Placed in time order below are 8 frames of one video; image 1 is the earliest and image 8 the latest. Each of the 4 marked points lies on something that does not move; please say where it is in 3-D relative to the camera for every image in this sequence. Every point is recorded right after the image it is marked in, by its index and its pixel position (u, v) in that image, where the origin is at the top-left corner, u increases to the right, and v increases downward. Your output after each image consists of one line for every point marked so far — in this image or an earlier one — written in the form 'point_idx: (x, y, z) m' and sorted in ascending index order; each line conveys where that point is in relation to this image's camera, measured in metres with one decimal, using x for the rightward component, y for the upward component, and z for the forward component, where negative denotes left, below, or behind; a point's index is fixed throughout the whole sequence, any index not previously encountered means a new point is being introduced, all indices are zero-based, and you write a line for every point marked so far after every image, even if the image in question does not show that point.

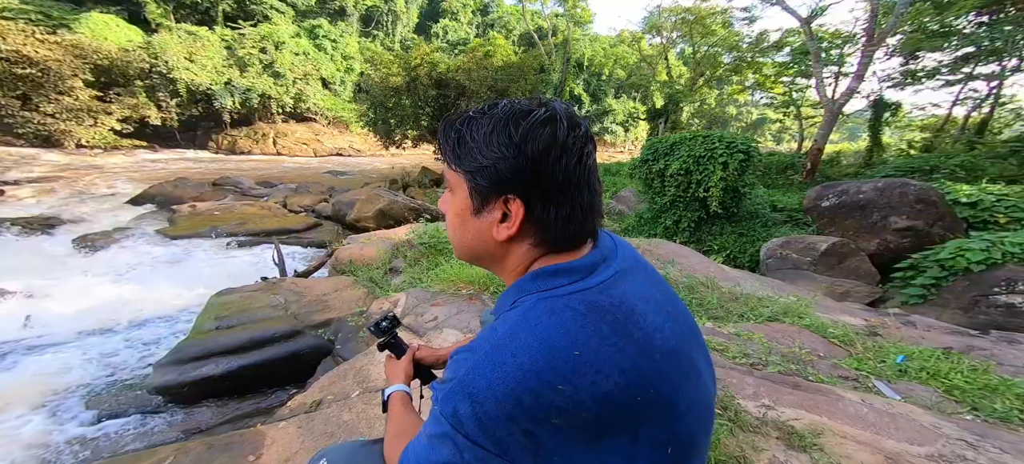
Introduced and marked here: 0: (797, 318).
0: (+2.5, -0.7, +3.3) m
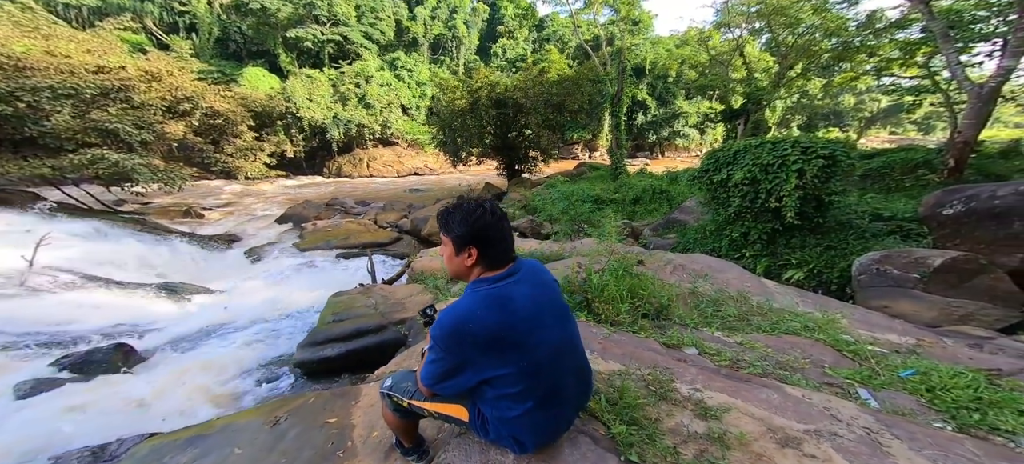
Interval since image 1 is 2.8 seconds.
0: (+2.8, -0.9, +3.5) m
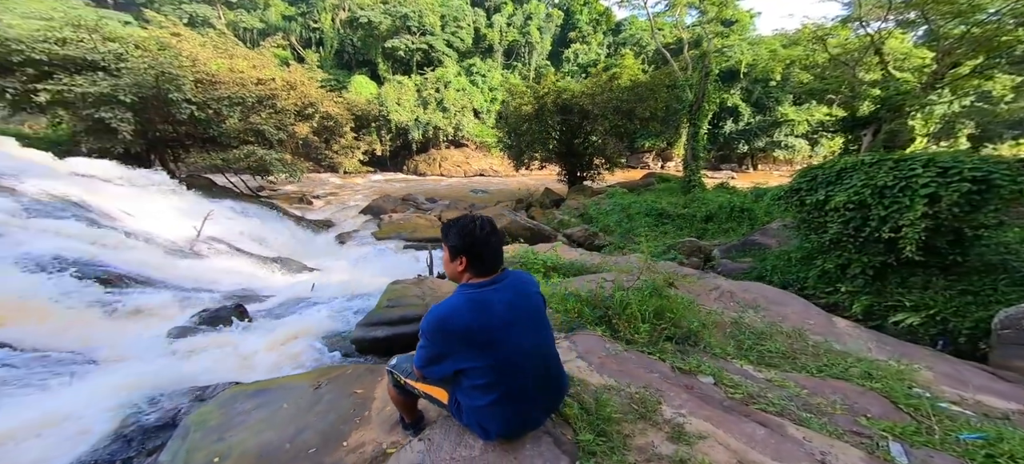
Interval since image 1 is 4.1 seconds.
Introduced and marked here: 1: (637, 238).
0: (+3.0, -1.2, +3.2) m
1: (+2.6, -0.1, +8.1) m
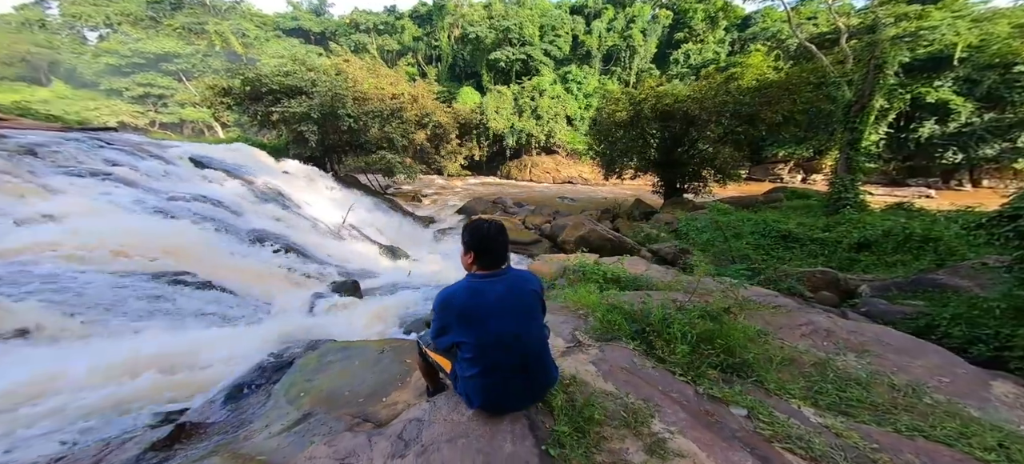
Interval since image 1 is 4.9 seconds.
0: (+3.2, -1.5, +2.5) m
1: (+4.3, -0.5, +7.4) m
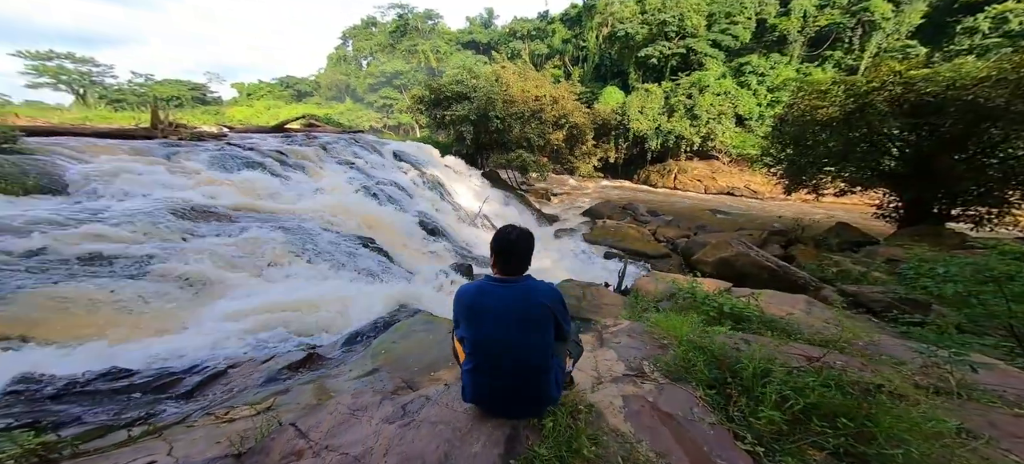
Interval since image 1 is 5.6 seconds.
0: (+3.0, -1.9, +1.3) m
1: (+6.1, -1.2, +5.3) m
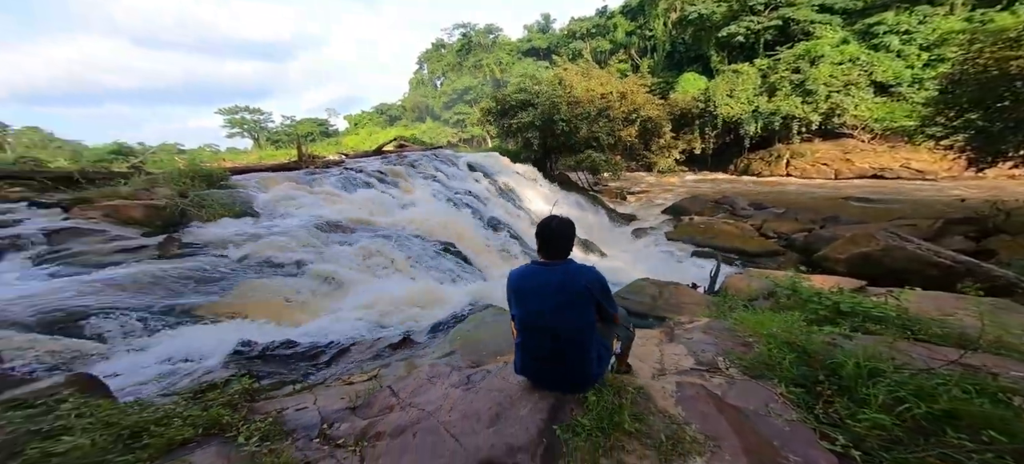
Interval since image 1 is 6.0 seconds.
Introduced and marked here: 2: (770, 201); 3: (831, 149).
0: (+3.1, -1.7, +0.7) m
1: (+6.9, -0.8, +4.0) m
2: (+7.7, +1.0, +11.1) m
3: (+12.6, +3.2, +15.0) m
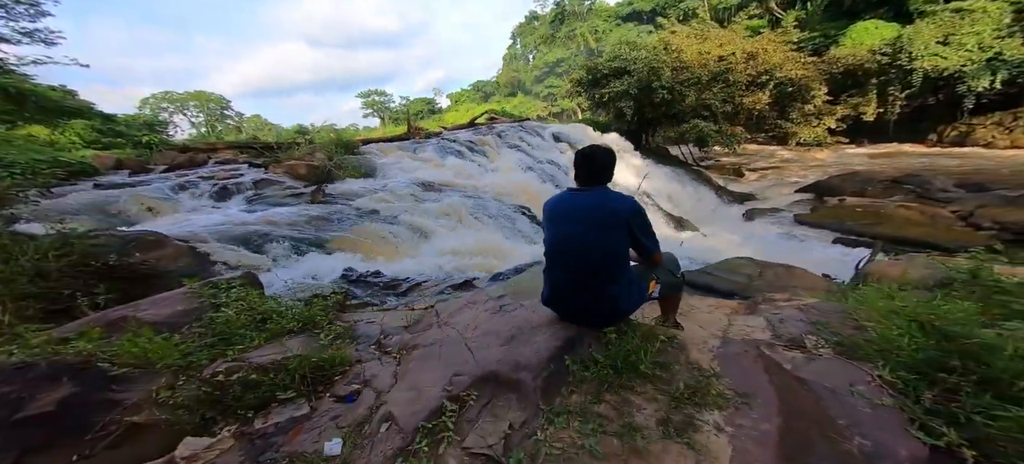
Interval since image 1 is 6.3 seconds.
0: (+2.8, -1.5, -0.1) m
1: (+7.3, -0.7, +2.0) m
2: (+10.1, +1.4, +8.7) m
3: (+16.0, +3.5, +10.9) m
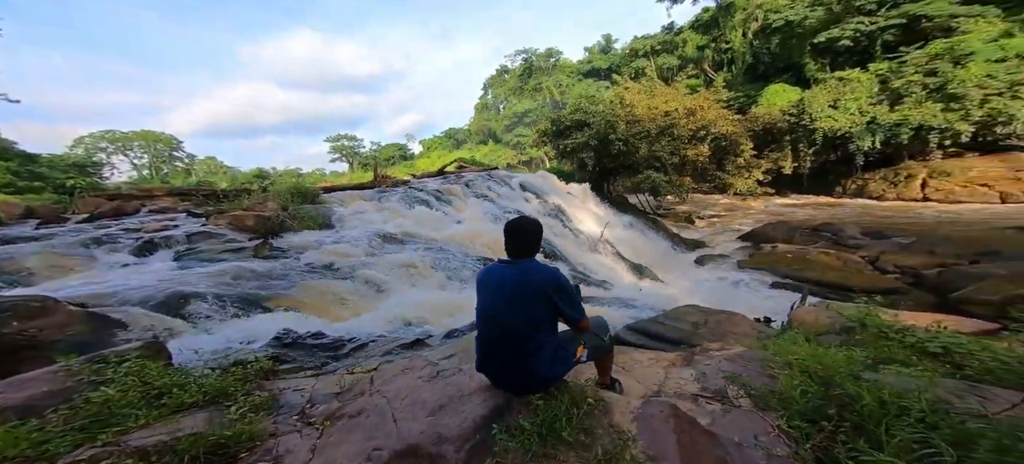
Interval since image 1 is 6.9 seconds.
0: (+2.6, -1.6, 0.0) m
1: (+7.0, -1.0, +2.4) m
2: (+9.4, +0.3, +9.3) m
3: (+15.1, +2.2, +12.1) m
